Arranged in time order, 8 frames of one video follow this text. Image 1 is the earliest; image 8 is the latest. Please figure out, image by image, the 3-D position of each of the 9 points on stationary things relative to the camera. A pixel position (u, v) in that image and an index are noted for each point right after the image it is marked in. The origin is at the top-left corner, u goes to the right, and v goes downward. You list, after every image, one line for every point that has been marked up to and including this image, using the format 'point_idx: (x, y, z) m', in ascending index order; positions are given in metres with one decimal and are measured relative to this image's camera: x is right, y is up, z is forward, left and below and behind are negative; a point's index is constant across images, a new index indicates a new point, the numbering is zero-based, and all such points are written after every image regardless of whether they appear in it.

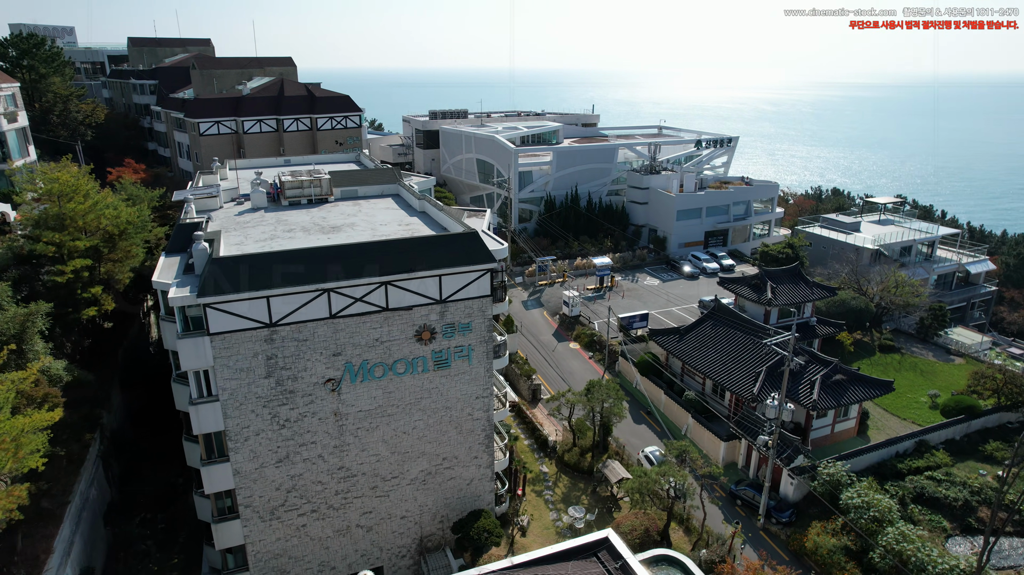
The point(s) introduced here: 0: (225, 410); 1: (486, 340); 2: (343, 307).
0: (-7.4, -3.2, +17.4) m
1: (-0.8, -1.6, +19.7) m
2: (-4.5, -0.5, +17.7) m
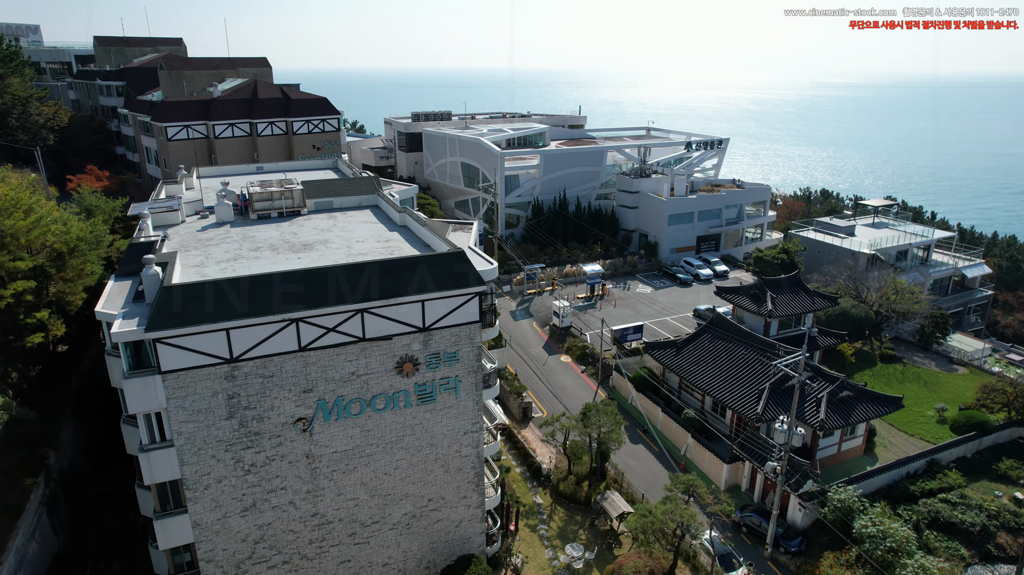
0: (-7.6, -3.9, +15.3) m
1: (-1.0, -2.2, +17.8) m
2: (-4.6, -1.2, +15.7) m
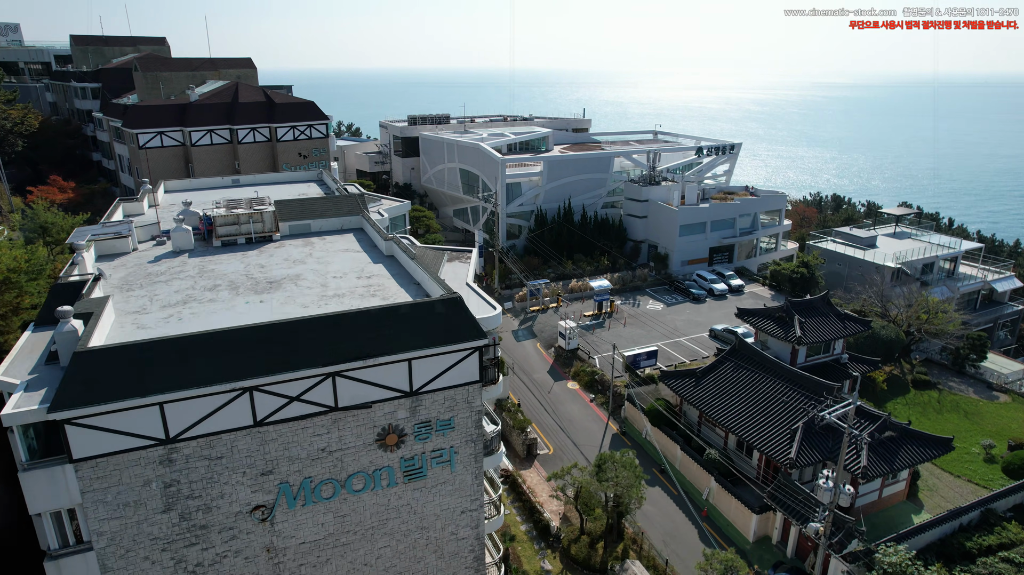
0: (-7.4, -5.0, +12.2) m
1: (-0.8, -3.3, +14.7) m
2: (-4.5, -2.3, +12.6) m
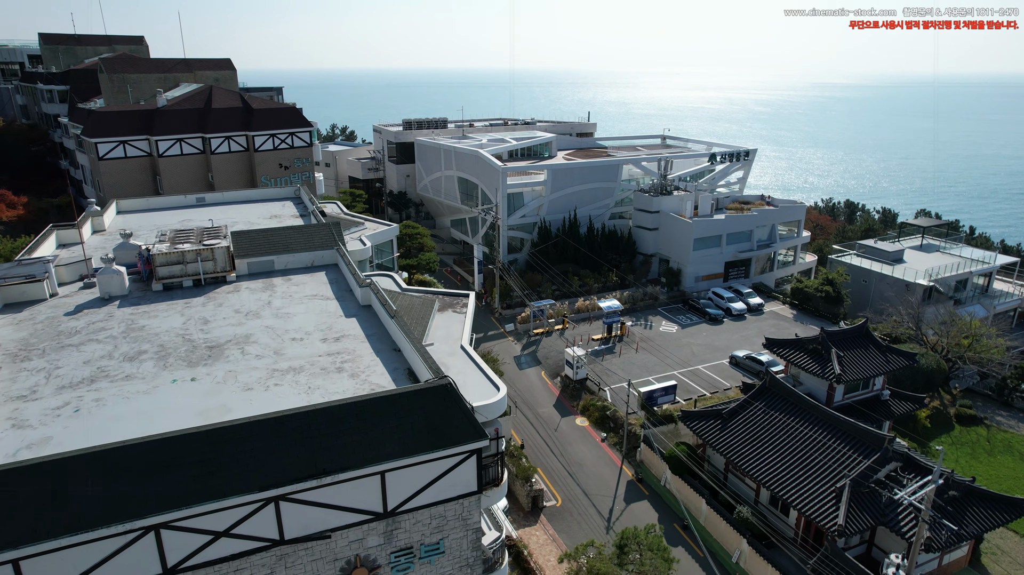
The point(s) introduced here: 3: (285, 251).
0: (-7.3, -6.2, +8.7) m
1: (-0.7, -4.6, +11.2) m
2: (-4.4, -3.6, +9.1) m
3: (-5.9, +0.9, +17.3) m
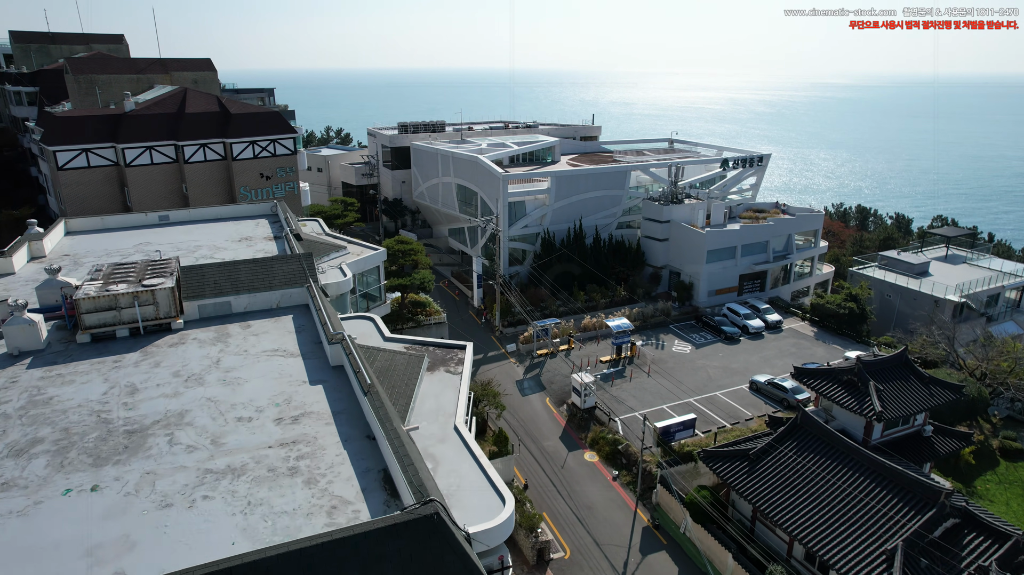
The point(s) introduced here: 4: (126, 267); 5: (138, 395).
0: (-7.2, -7.2, +5.8) m
1: (-0.6, -5.6, +8.3) m
2: (-4.2, -4.6, +6.2) m
3: (-5.8, -0.1, +14.4) m
4: (-8.3, +0.4, +14.5) m
5: (-6.1, -1.7, +11.0) m
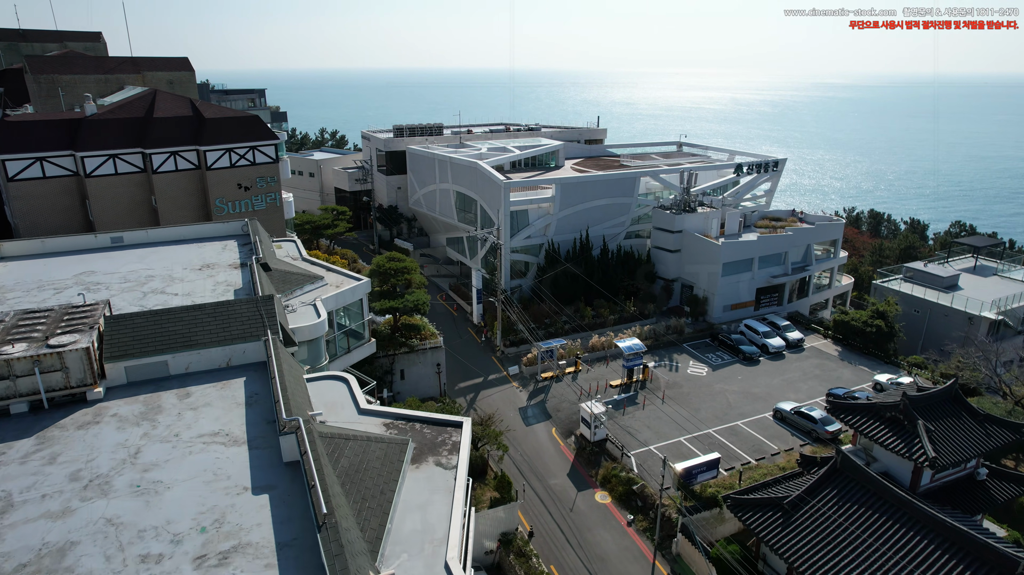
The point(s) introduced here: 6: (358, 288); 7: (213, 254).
0: (-7.0, -8.2, +2.9) m
1: (-0.4, -6.5, +5.4) m
2: (-4.1, -5.5, +3.3) m
3: (-5.6, -1.0, +11.6) m
4: (-8.1, -0.5, +11.6) m
5: (-5.9, -2.7, +8.1) m
6: (-4.0, +0.1, +17.8) m
7: (-8.4, +0.9, +18.7) m
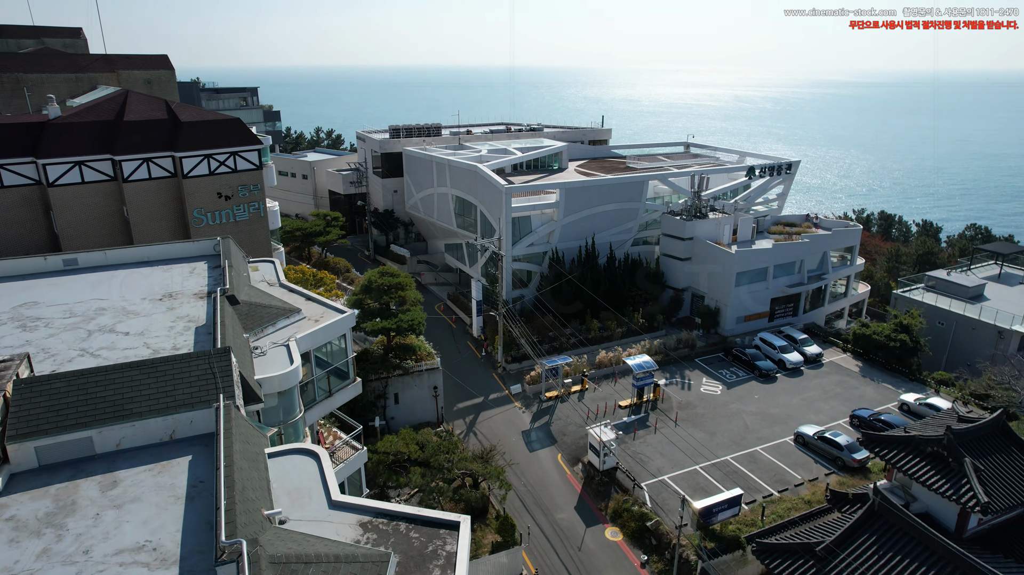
0: (-6.9, -9.0, +0.7) m
1: (-0.3, -7.3, +3.2) m
2: (-3.9, -6.3, +1.1) m
3: (-5.5, -1.8, +9.3) m
4: (-8.0, -1.3, +9.4) m
5: (-5.8, -3.5, +5.9) m
6: (-3.9, -0.7, +15.6) m
7: (-8.3, +0.2, +16.4) m
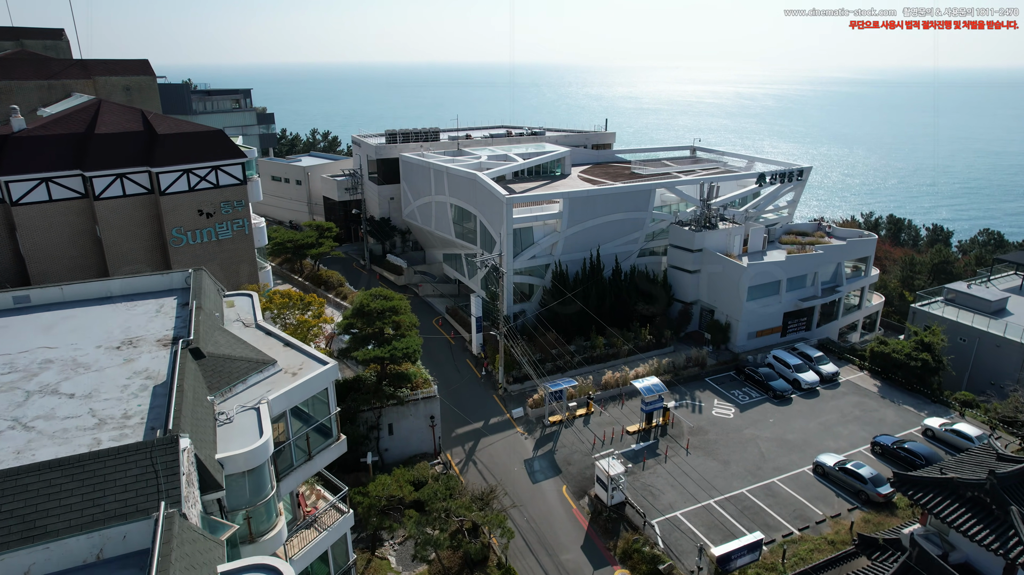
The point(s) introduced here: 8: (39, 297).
0: (-6.8, -10.0, -1.1) m
1: (-0.2, -8.3, +1.4) m
2: (-3.9, -7.3, -0.7) m
3: (-5.4, -2.7, +7.6) m
4: (-7.9, -2.3, +7.6) m
5: (-5.7, -4.5, +4.1) m
6: (-3.8, -1.6, +13.8) m
7: (-8.2, -0.7, +14.6) m
8: (-11.0, -0.2, +15.7) m
